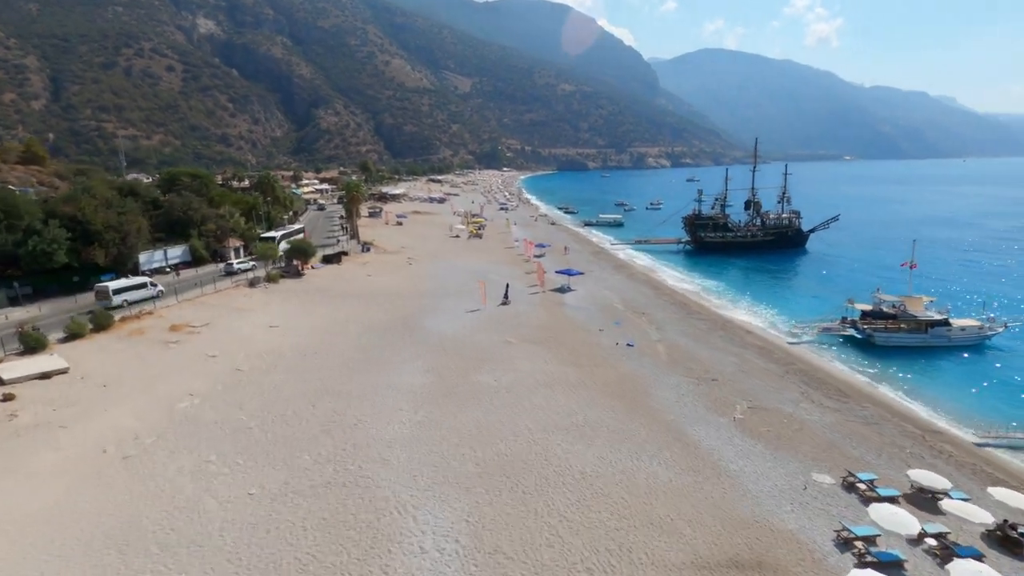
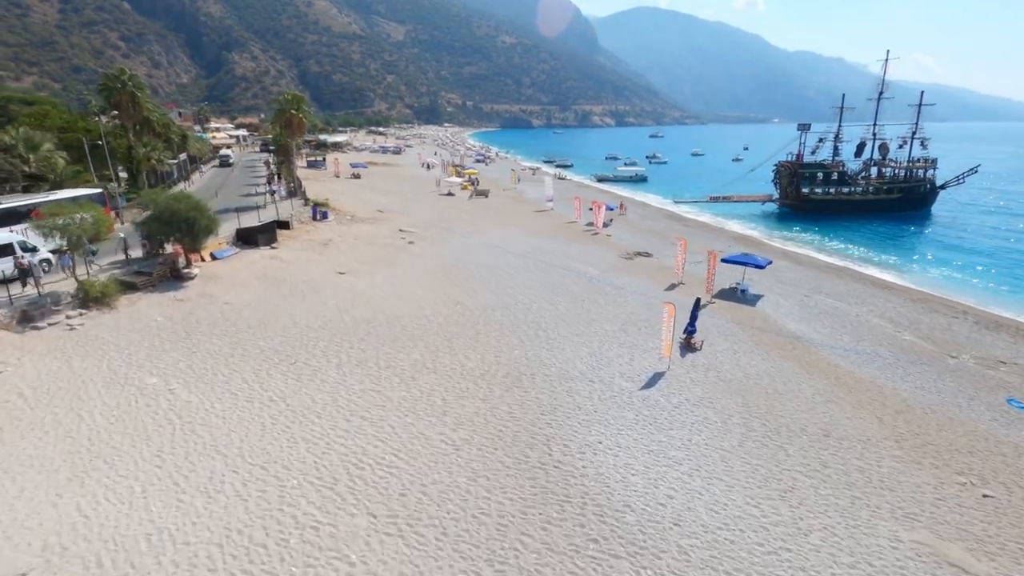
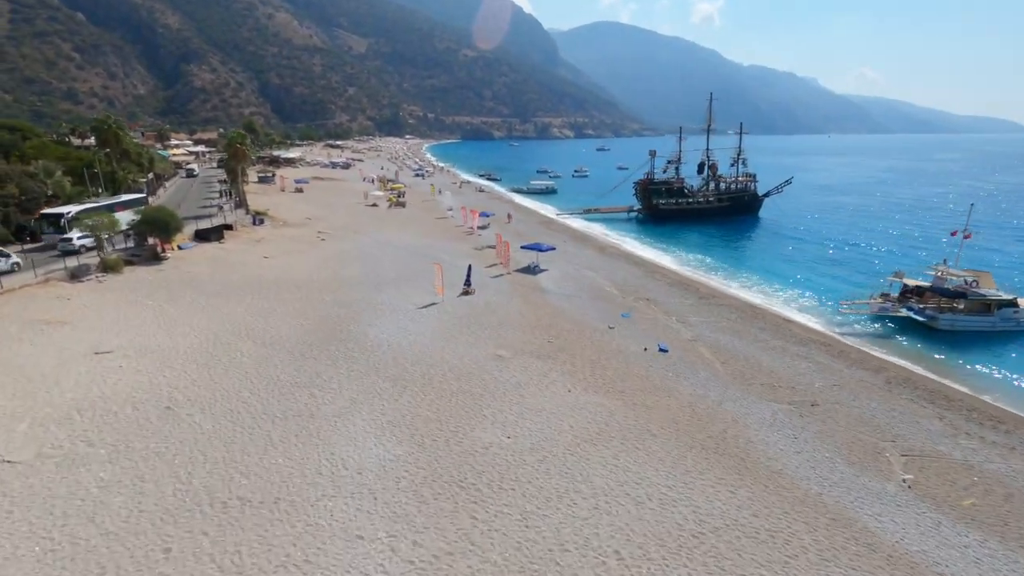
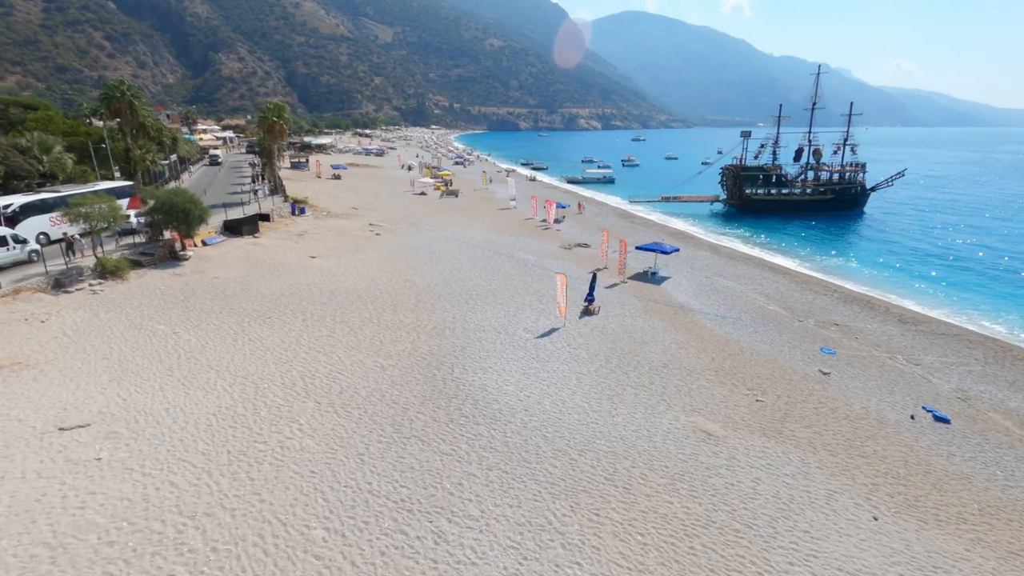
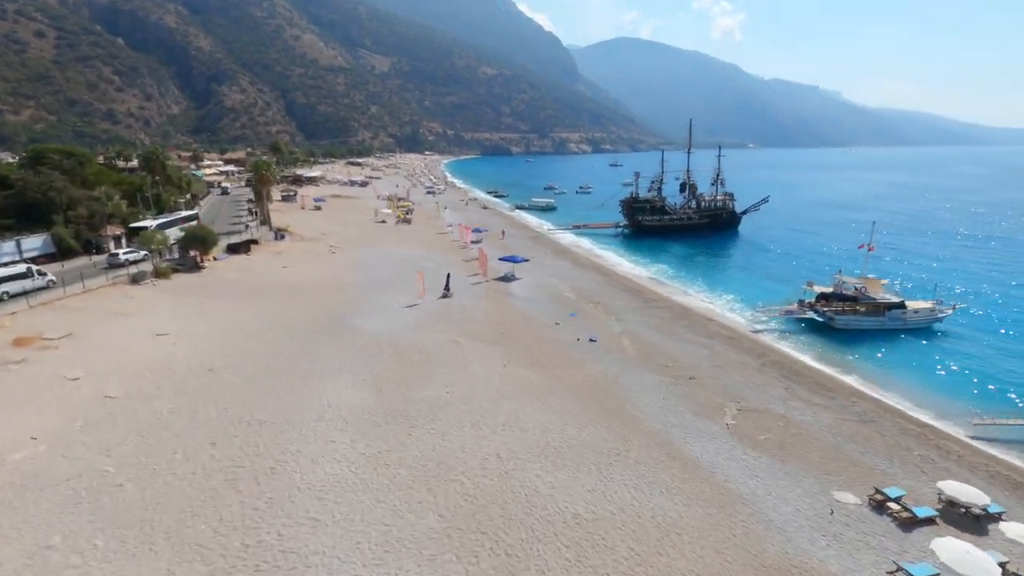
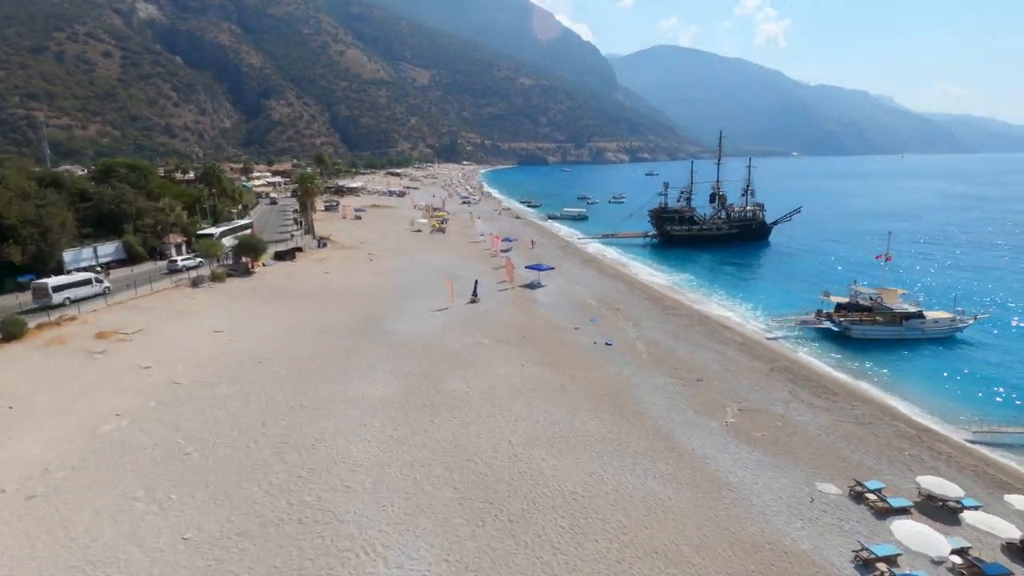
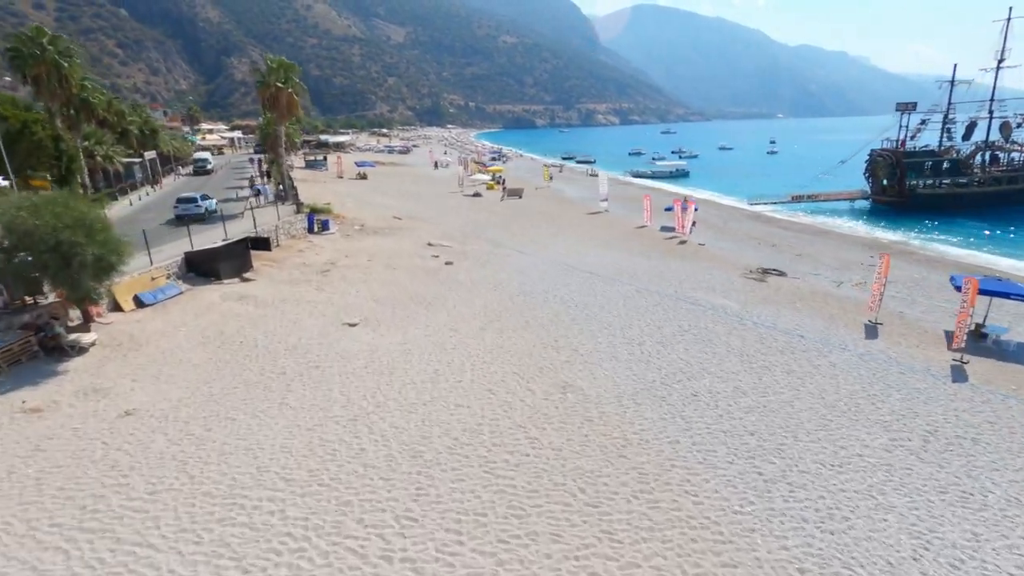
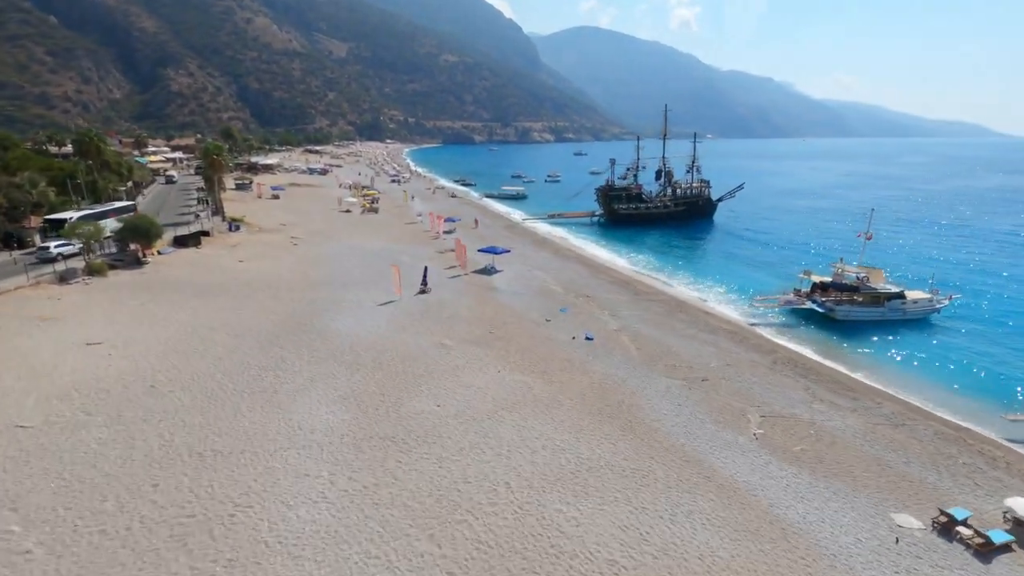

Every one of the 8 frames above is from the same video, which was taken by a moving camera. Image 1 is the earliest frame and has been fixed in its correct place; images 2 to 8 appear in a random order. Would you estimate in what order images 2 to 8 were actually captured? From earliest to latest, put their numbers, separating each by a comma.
6, 5, 8, 3, 4, 2, 7
